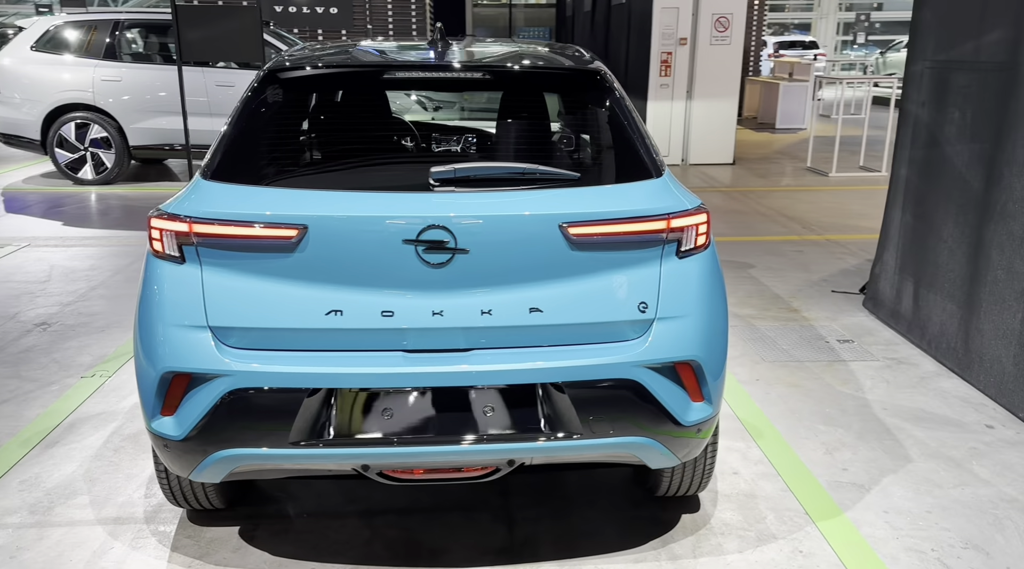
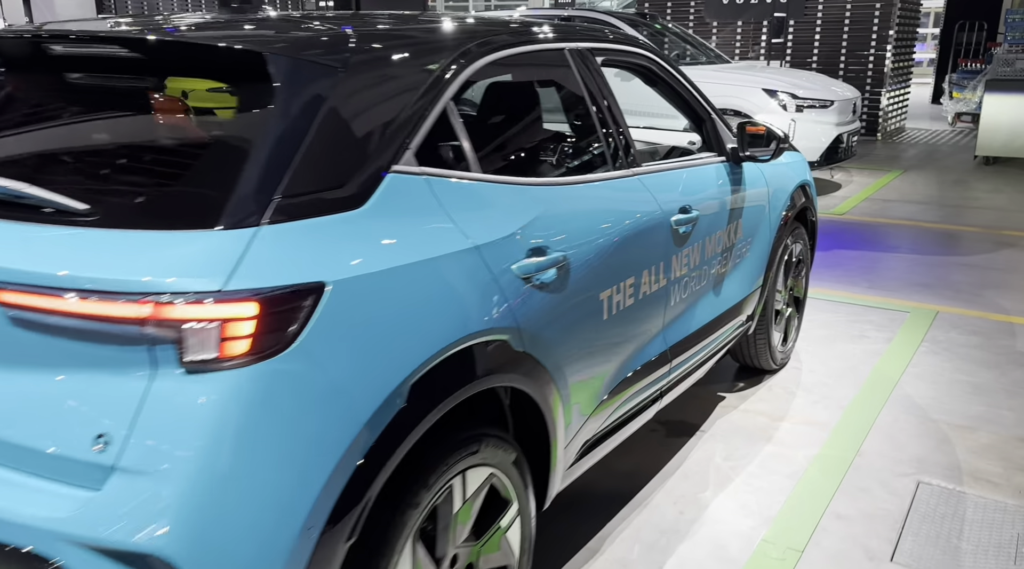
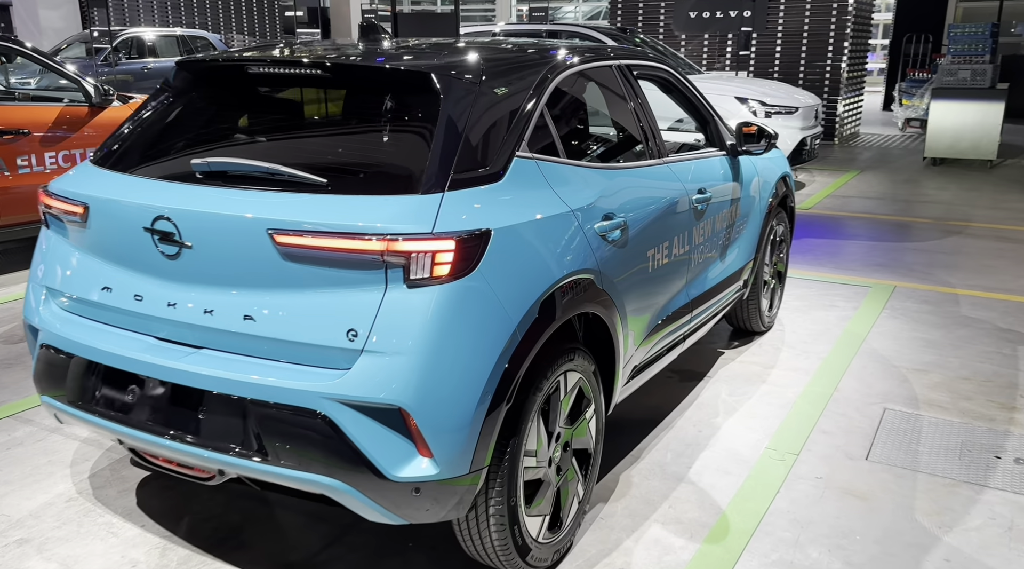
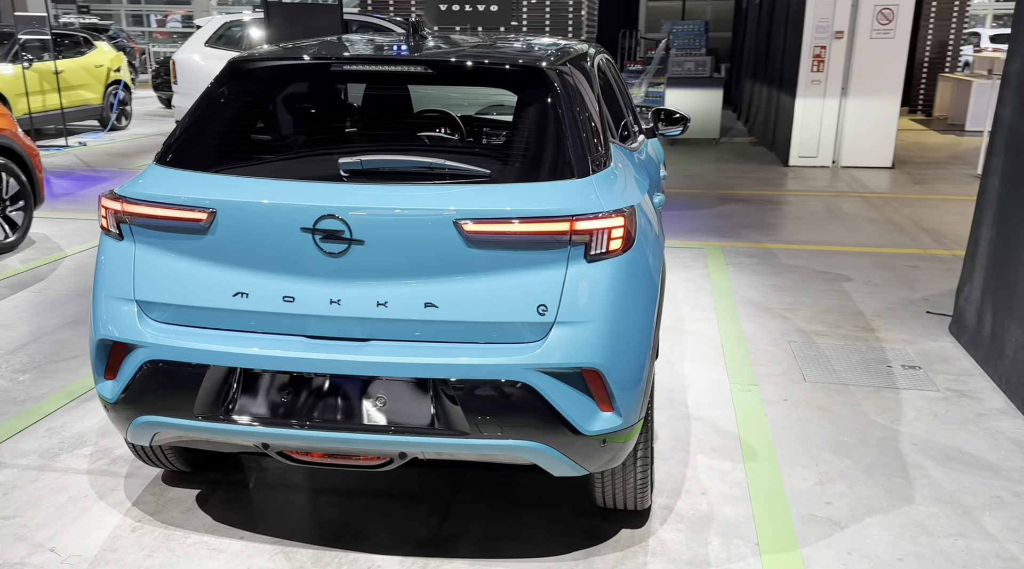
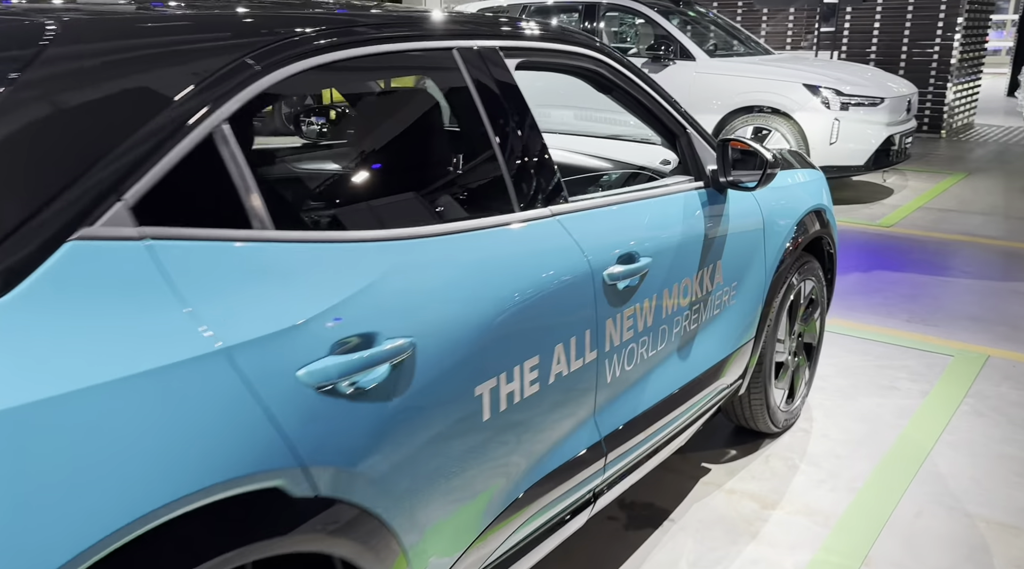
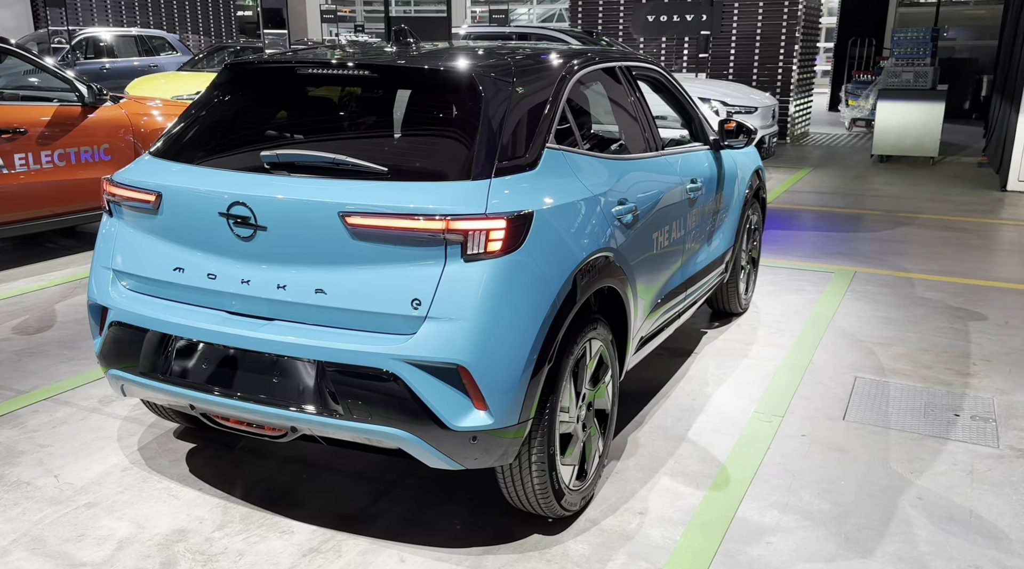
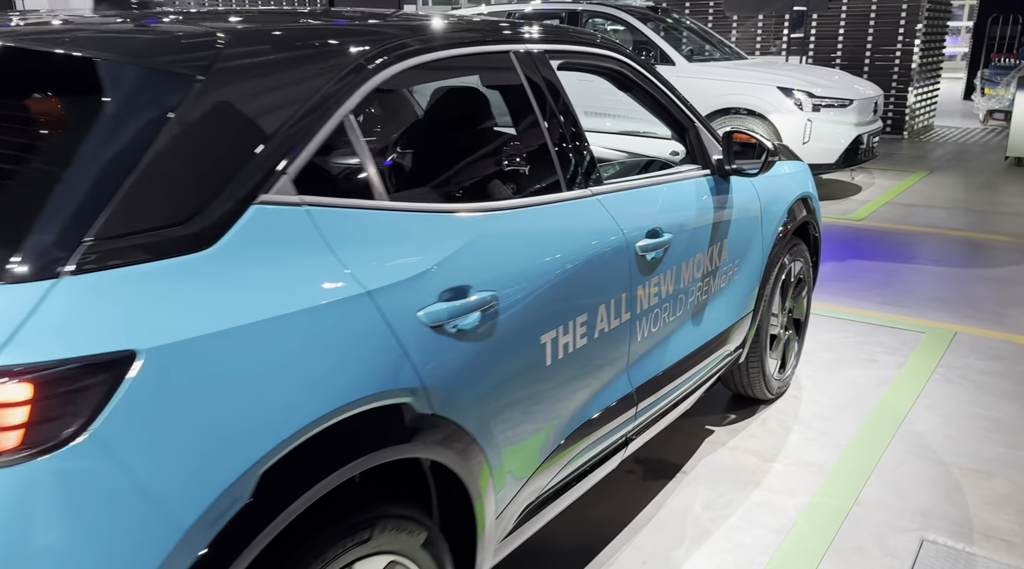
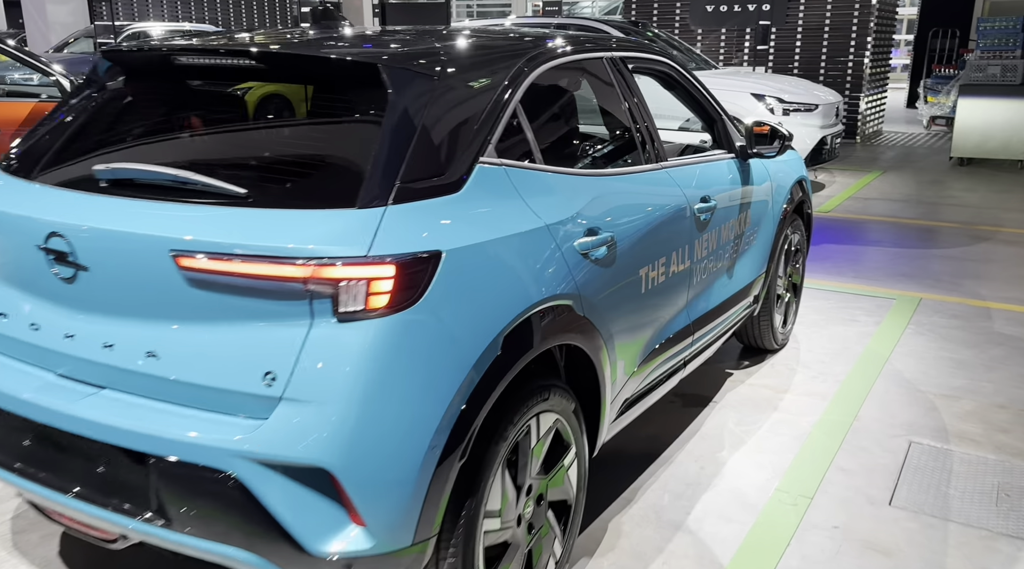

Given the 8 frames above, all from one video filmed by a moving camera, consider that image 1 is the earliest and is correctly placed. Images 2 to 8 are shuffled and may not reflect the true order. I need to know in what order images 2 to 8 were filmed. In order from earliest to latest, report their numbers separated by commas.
4, 6, 3, 8, 2, 7, 5
